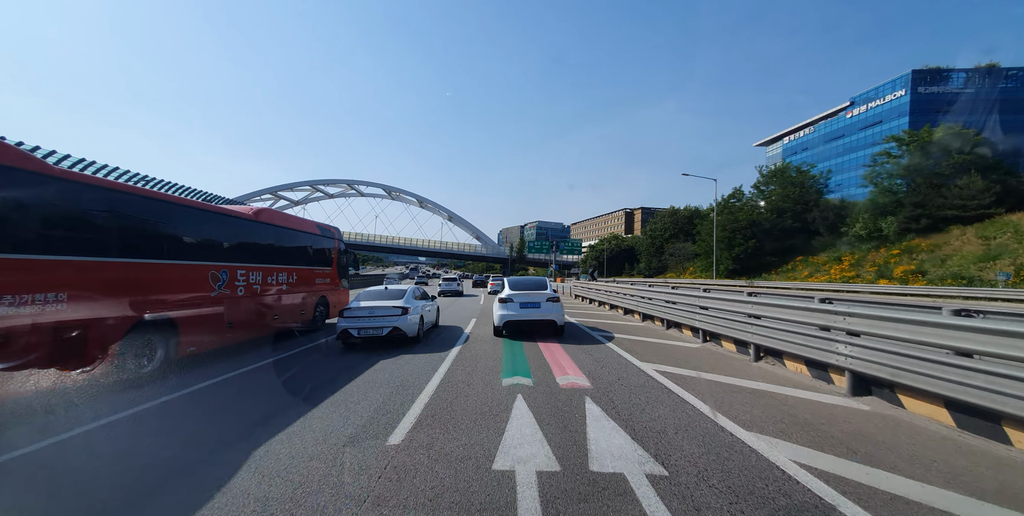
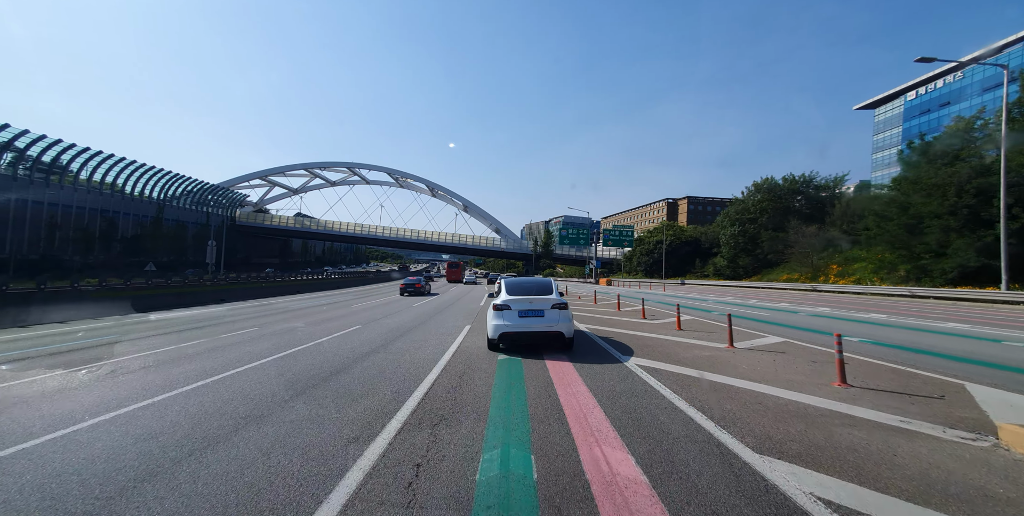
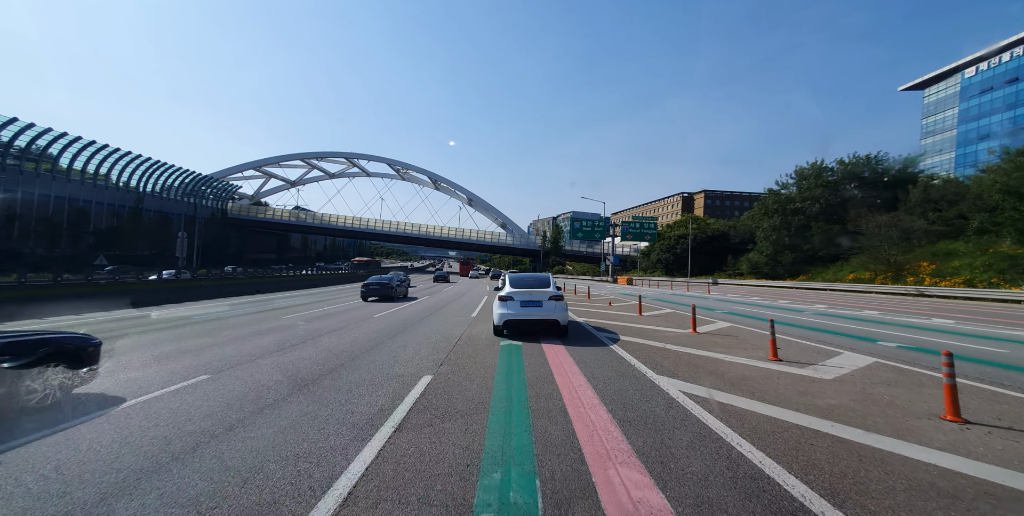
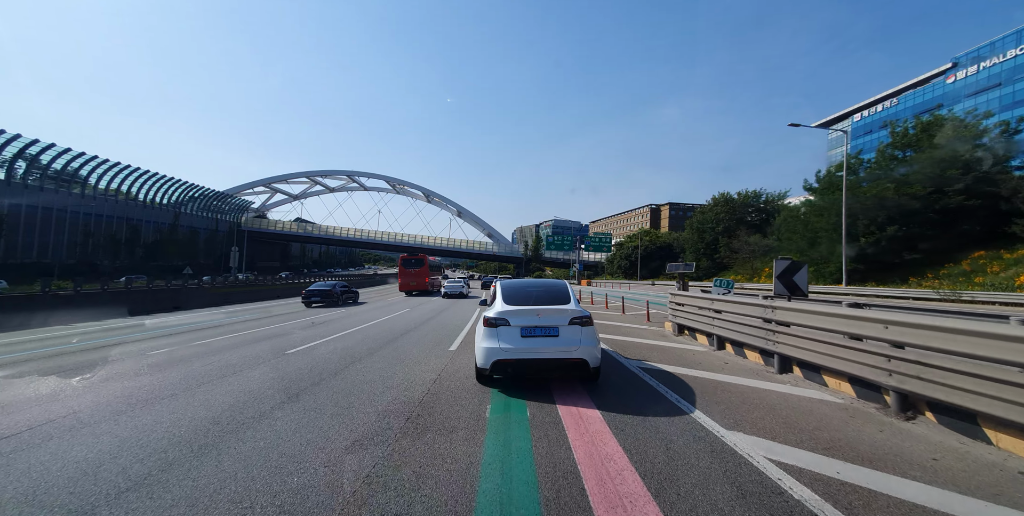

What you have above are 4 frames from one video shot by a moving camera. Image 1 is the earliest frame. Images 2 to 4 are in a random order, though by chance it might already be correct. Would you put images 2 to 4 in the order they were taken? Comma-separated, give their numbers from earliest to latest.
4, 2, 3
